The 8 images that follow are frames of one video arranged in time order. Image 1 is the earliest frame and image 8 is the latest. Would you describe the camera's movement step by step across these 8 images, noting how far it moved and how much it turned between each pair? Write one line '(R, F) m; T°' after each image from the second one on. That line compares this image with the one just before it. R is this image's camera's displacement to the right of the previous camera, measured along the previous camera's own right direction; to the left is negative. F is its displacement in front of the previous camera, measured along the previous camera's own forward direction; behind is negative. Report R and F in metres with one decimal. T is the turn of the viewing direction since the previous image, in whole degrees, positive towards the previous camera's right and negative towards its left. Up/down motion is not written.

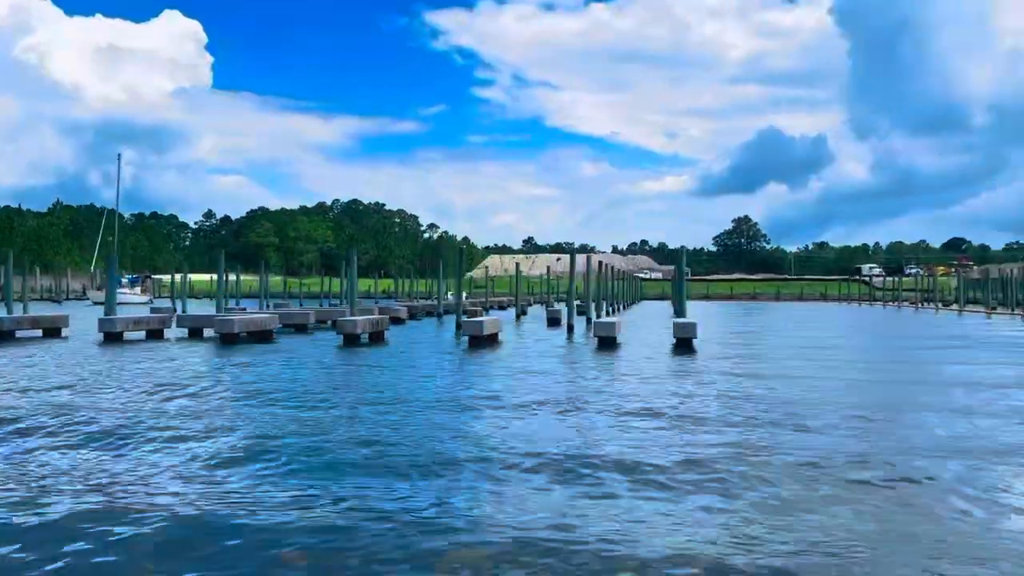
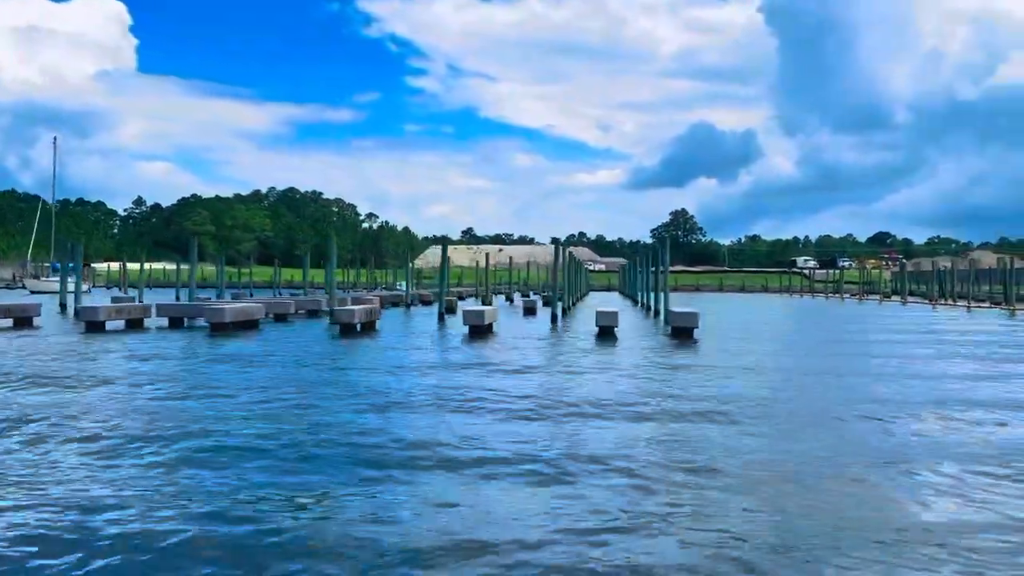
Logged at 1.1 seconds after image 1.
(-0.7, +0.1) m; +4°
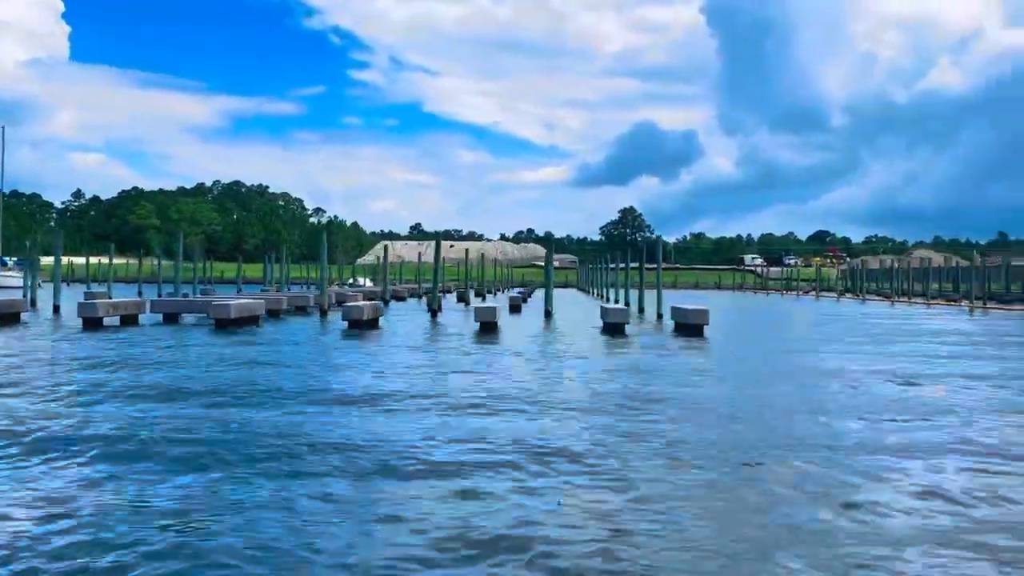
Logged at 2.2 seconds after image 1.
(-0.7, 0.0) m; +3°
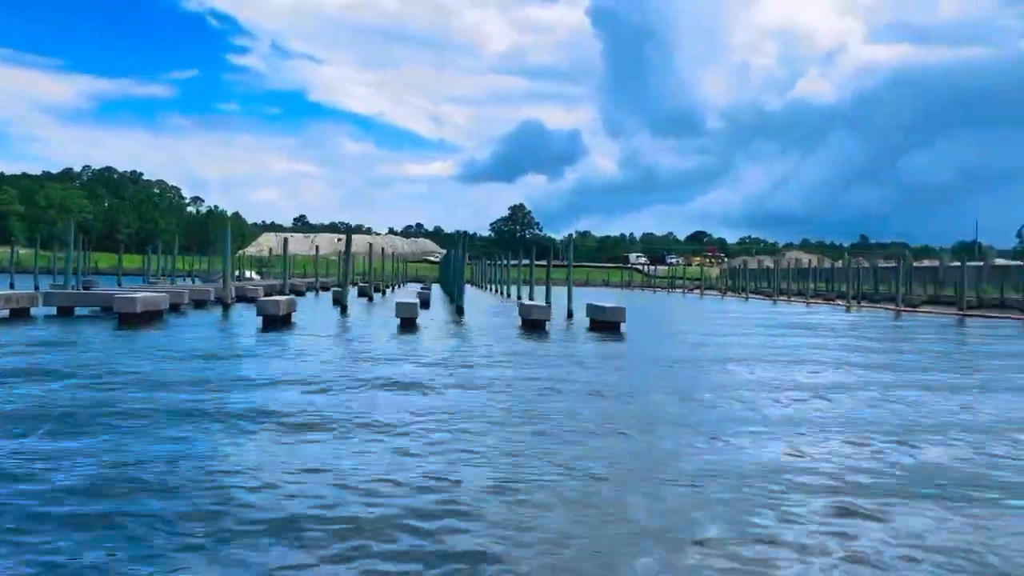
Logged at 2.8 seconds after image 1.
(-0.4, 0.0) m; +7°
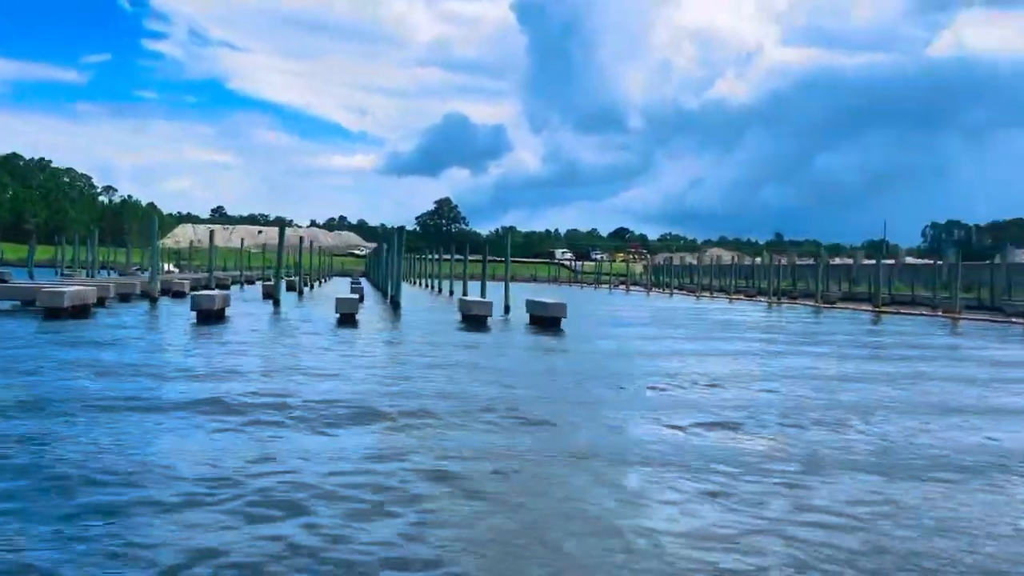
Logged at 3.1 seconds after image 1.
(-0.2, 0.0) m; +5°
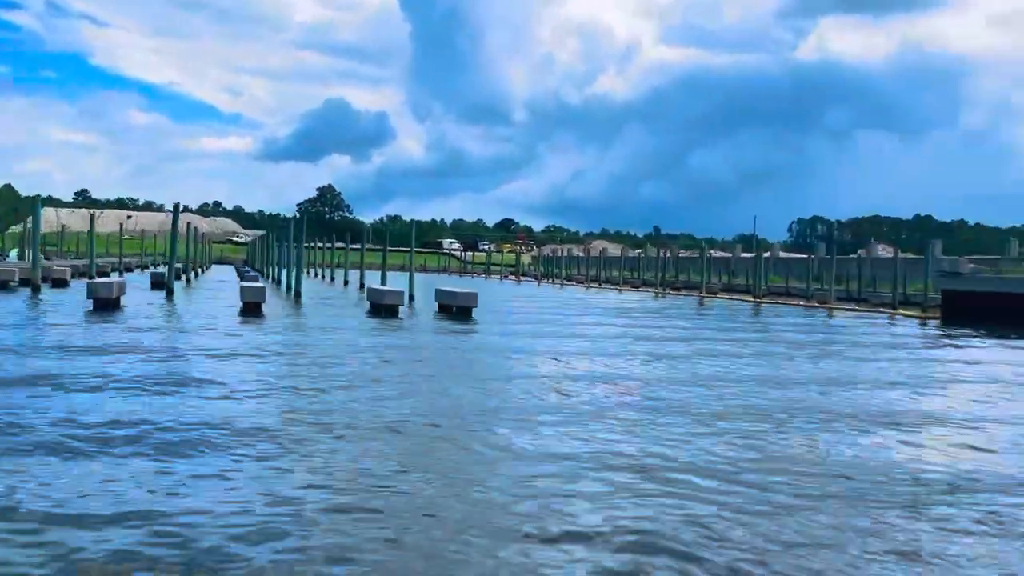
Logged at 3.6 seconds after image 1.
(-0.3, -0.1) m; +8°
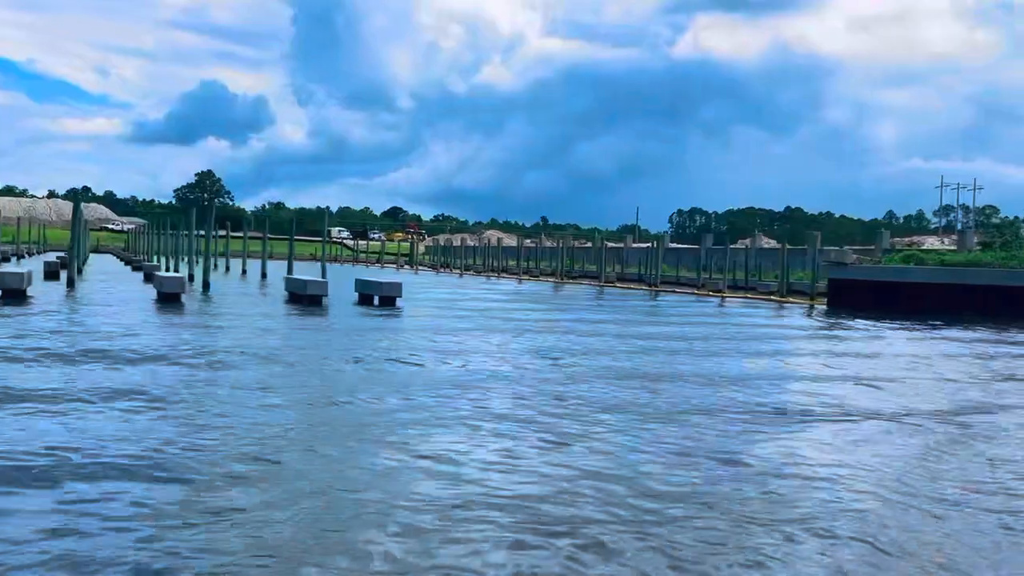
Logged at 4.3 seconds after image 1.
(-0.4, -0.2) m; +7°
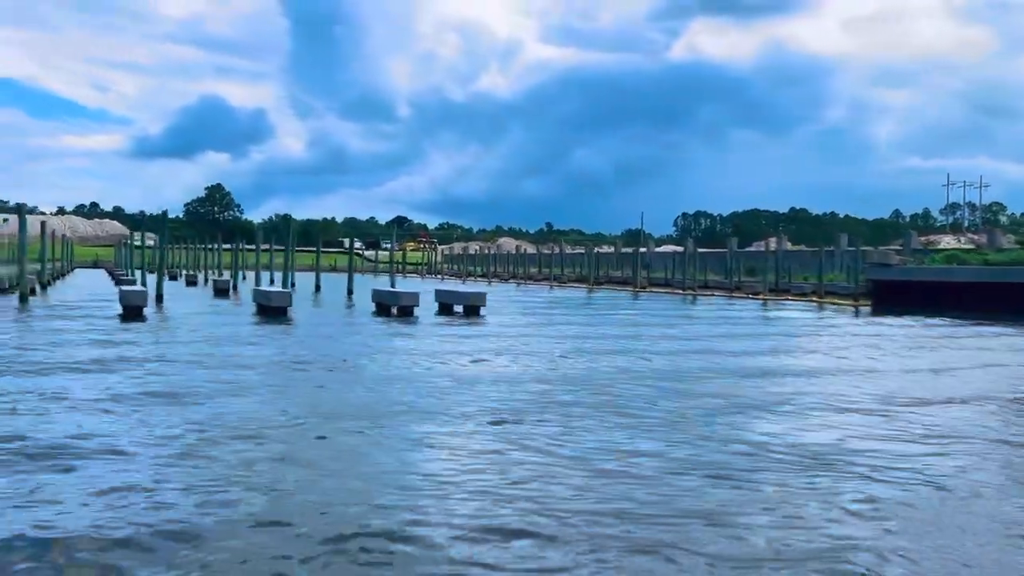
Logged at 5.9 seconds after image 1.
(-0.8, -0.5) m; 0°
